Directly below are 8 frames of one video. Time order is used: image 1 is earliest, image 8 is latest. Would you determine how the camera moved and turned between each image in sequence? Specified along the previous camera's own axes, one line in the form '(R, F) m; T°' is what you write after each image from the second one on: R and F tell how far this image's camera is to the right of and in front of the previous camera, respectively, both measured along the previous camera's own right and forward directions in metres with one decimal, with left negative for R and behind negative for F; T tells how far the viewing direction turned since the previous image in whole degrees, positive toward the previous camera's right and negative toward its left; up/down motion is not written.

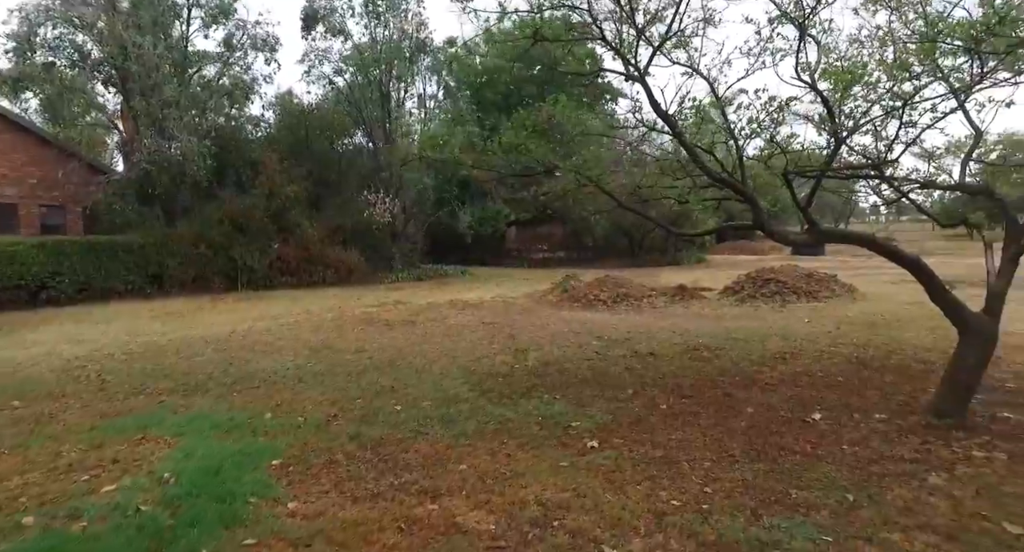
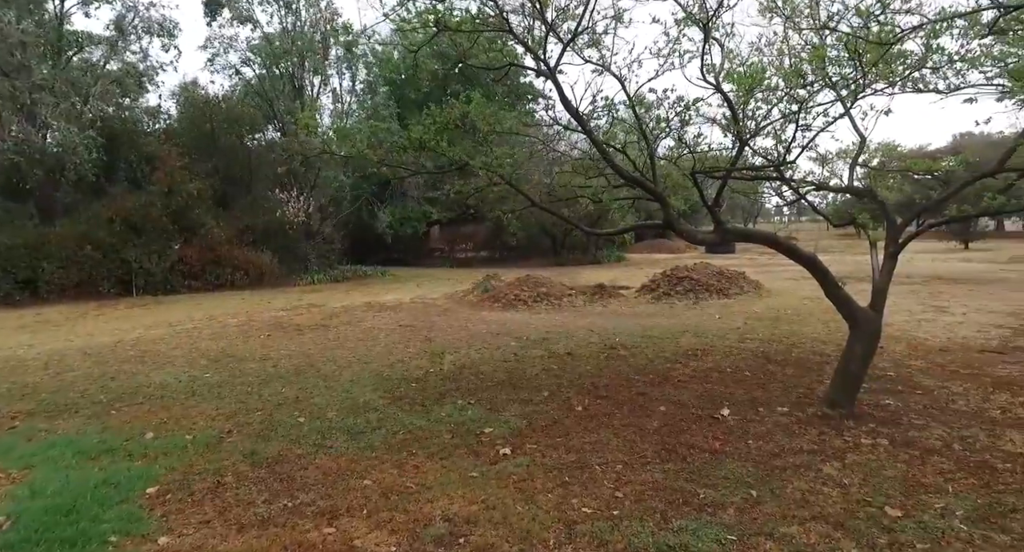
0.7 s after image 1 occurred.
(+0.1, +0.2) m; +7°
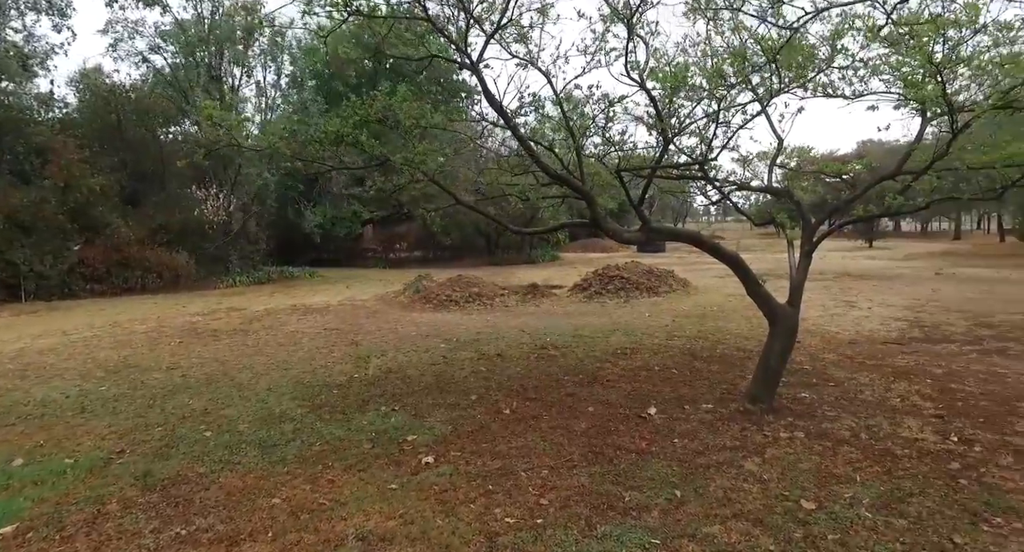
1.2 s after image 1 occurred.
(+0.1, +0.2) m; +6°
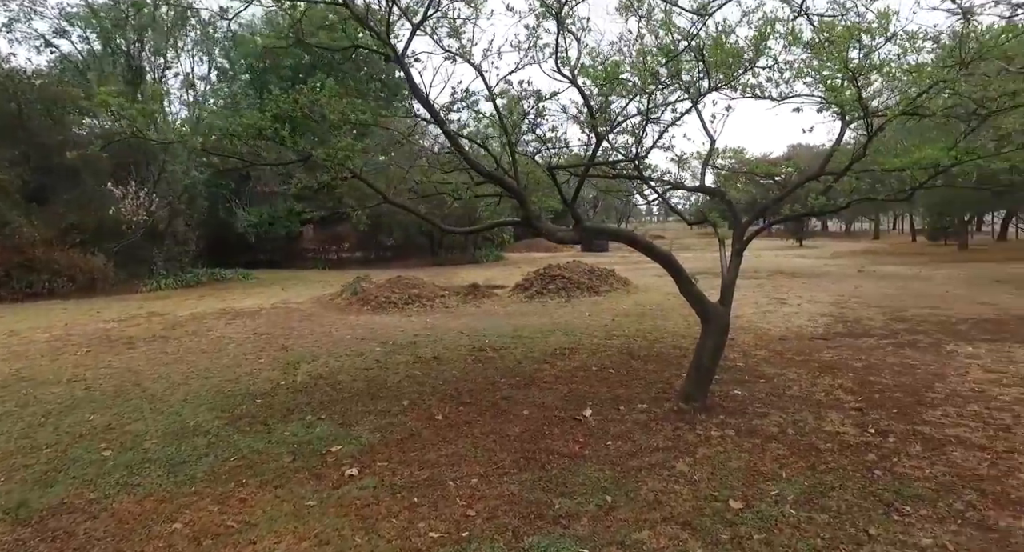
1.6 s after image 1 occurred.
(+0.1, +0.1) m; +5°
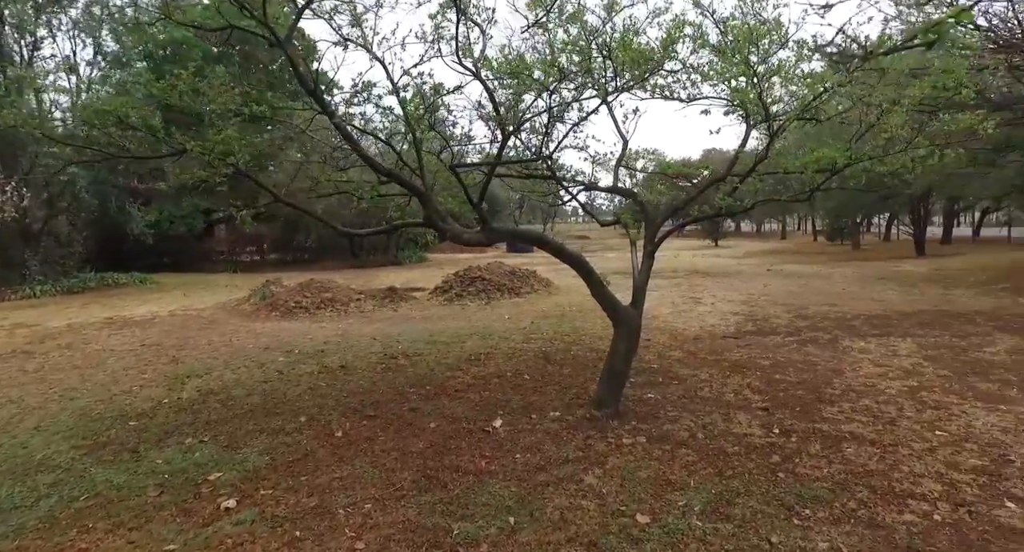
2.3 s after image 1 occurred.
(+0.2, +0.2) m; +7°
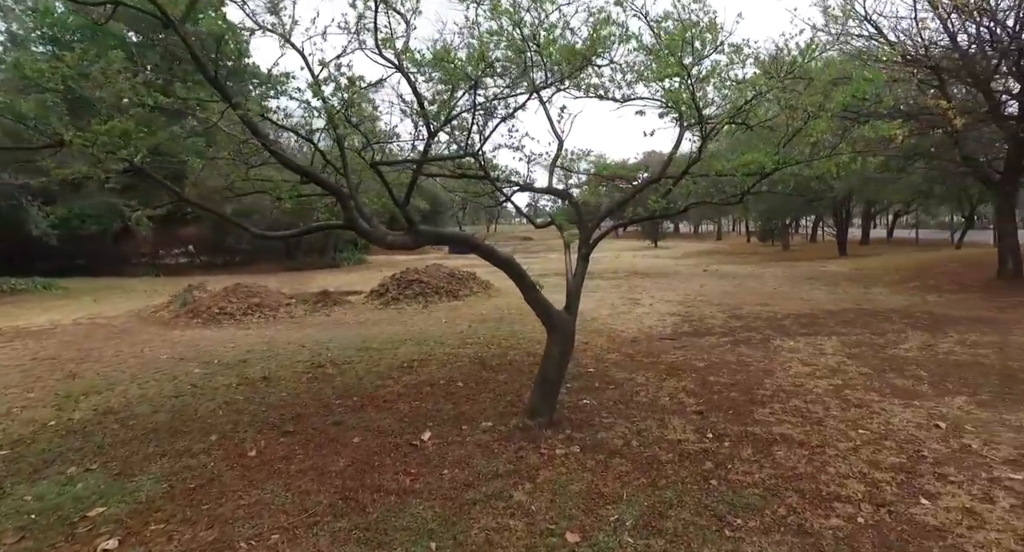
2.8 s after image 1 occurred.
(+0.1, +0.2) m; +6°
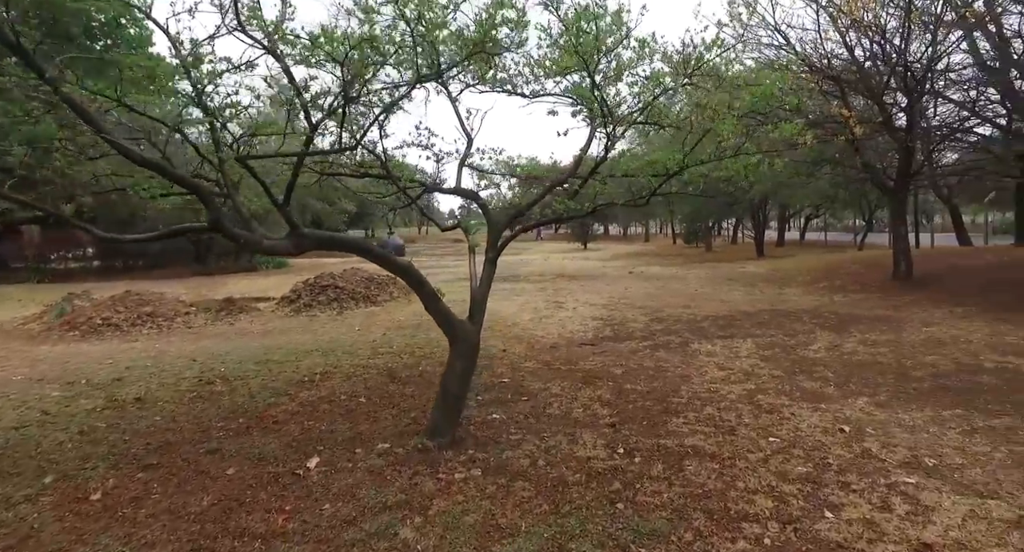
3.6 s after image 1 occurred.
(+0.3, +0.3) m; +7°
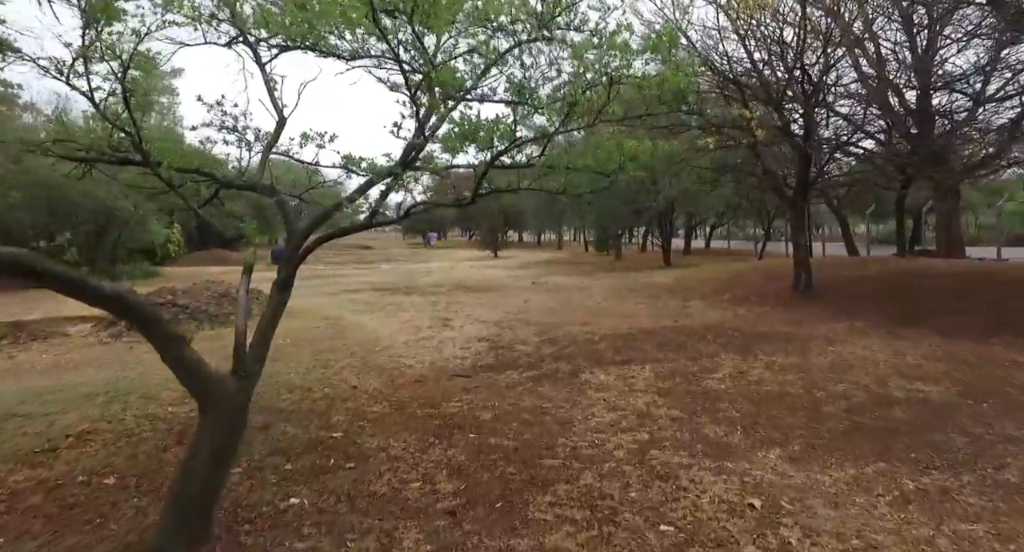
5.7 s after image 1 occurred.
(+0.7, +1.2) m; +8°
